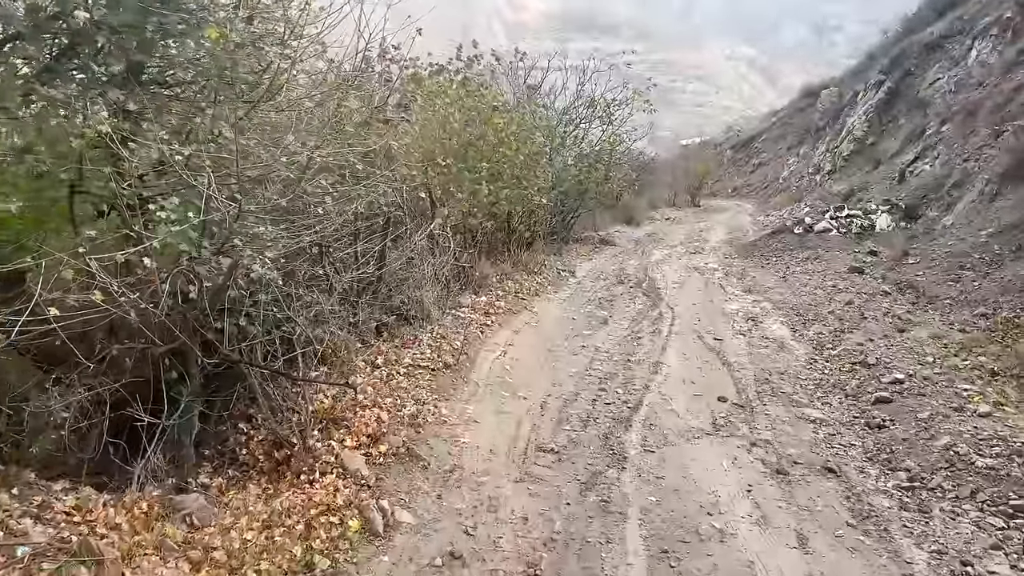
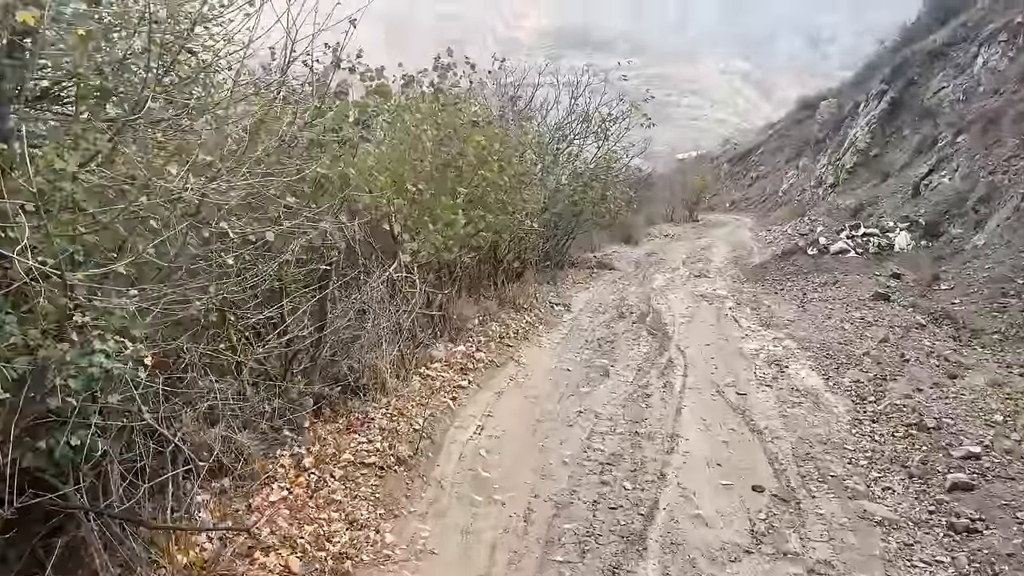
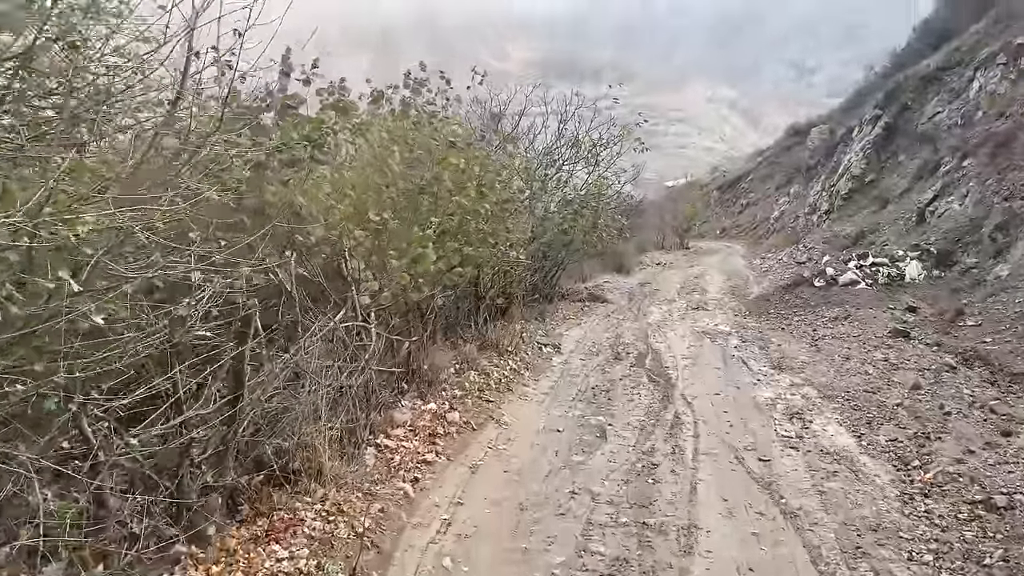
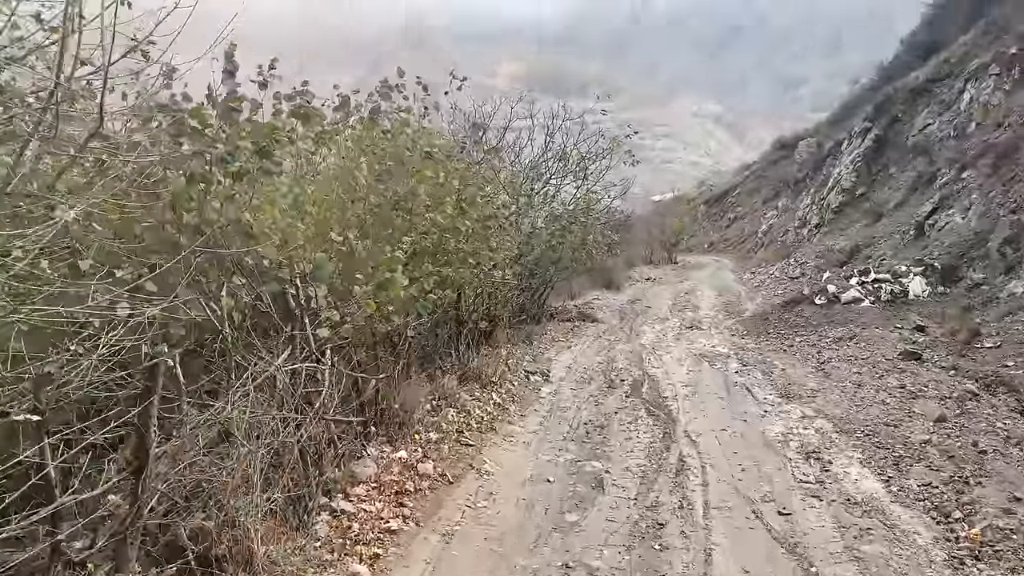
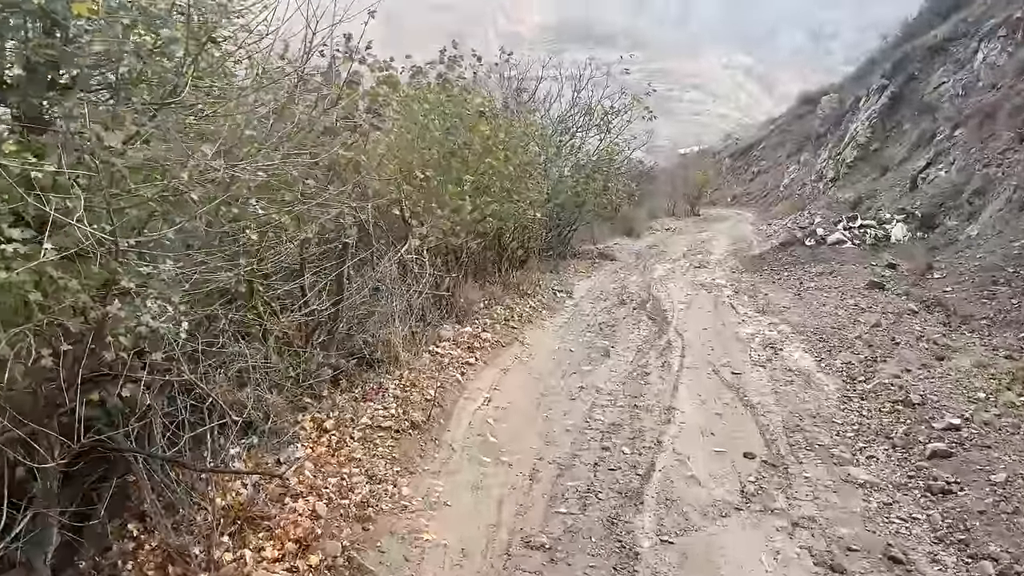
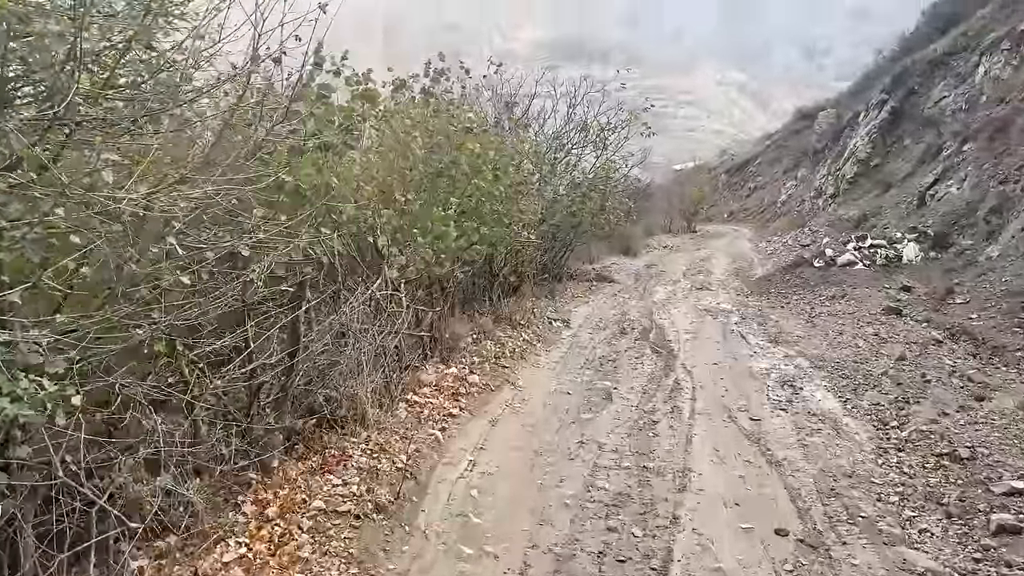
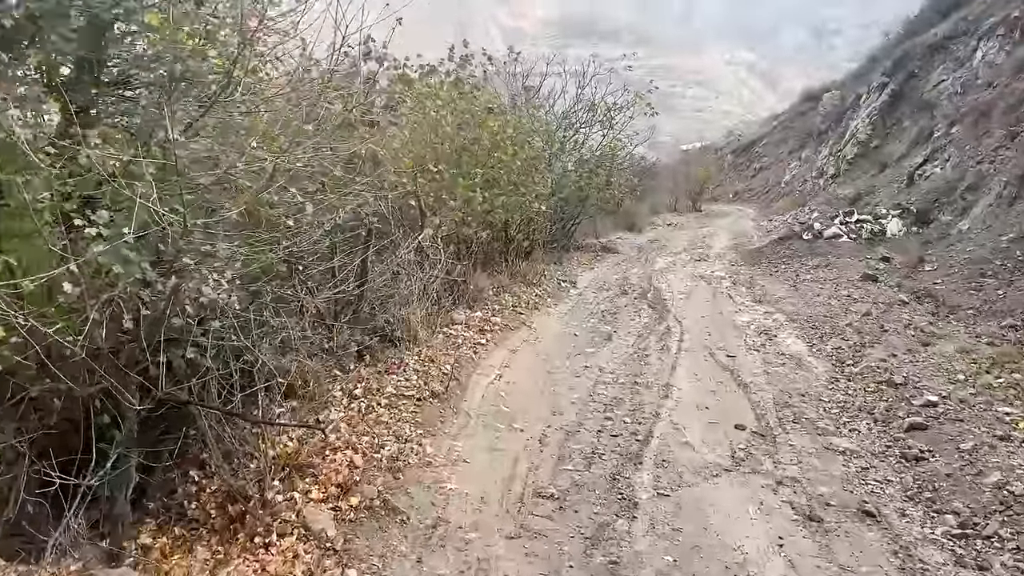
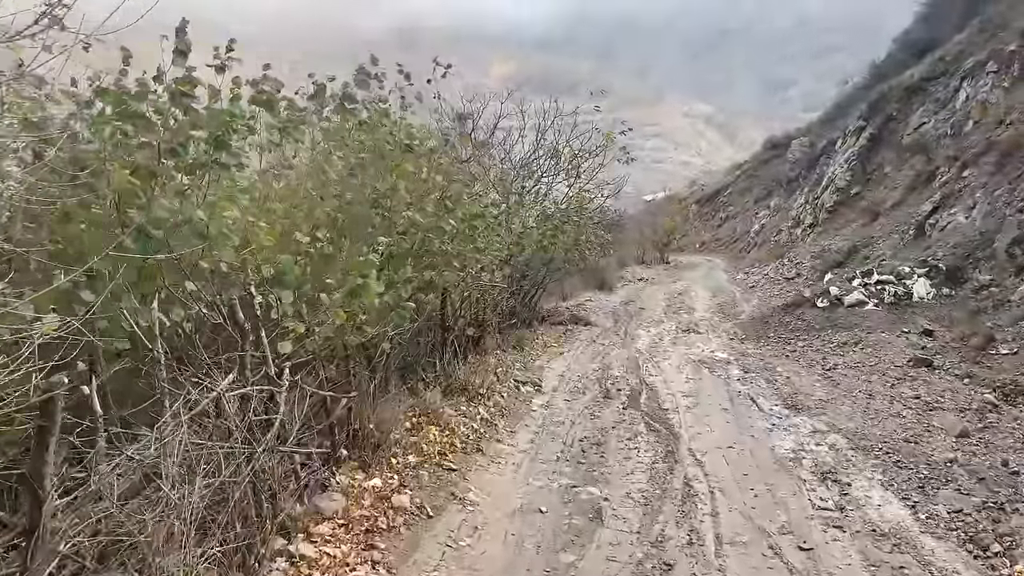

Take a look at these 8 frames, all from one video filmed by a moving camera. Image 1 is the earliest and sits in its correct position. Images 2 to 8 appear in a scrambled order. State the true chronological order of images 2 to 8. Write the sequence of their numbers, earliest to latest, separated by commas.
7, 5, 2, 6, 3, 4, 8
